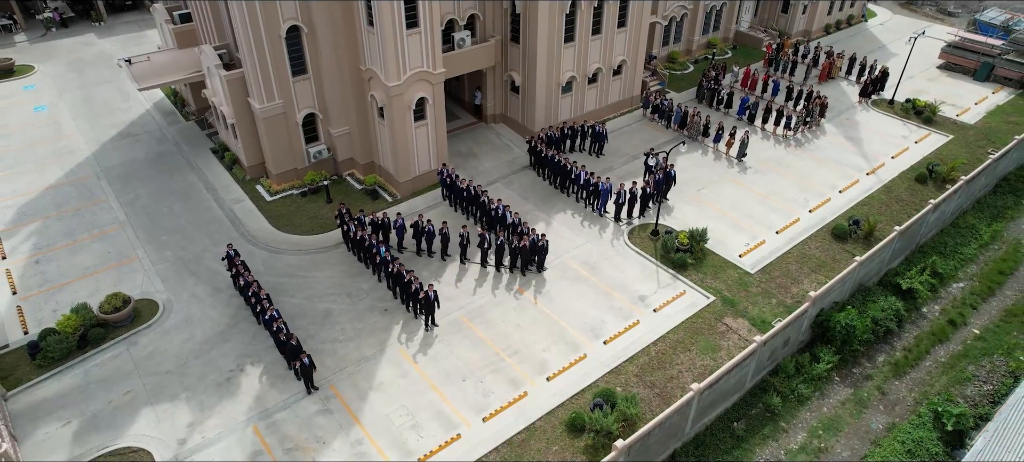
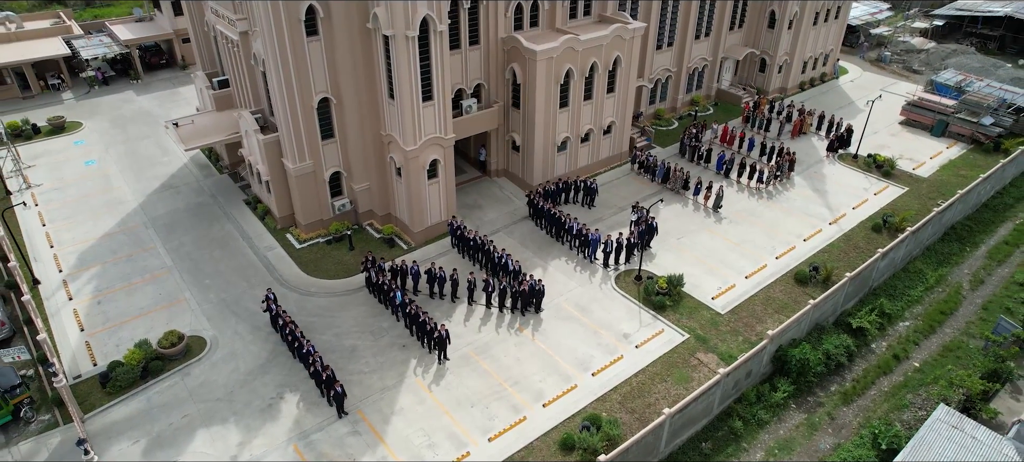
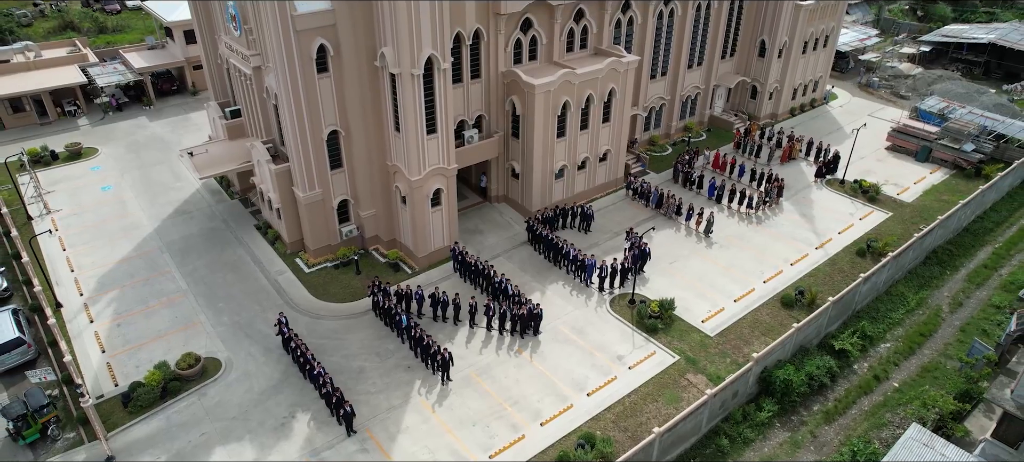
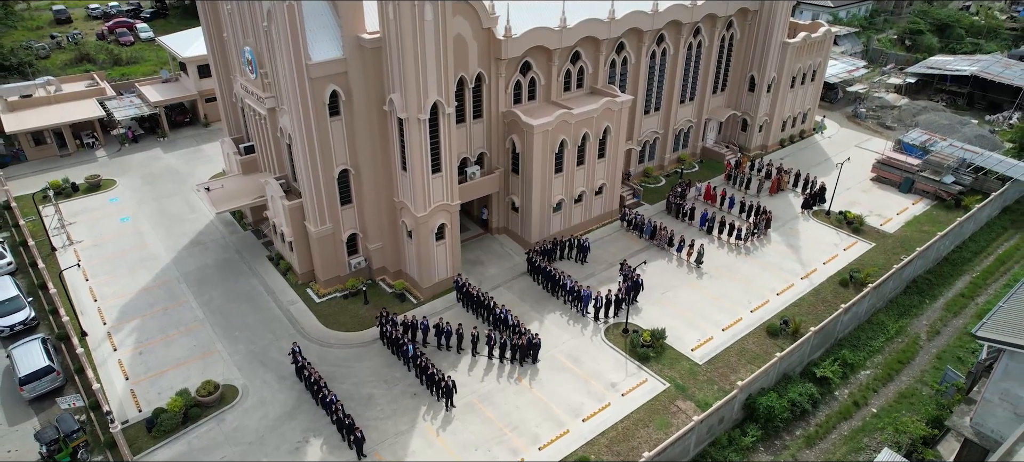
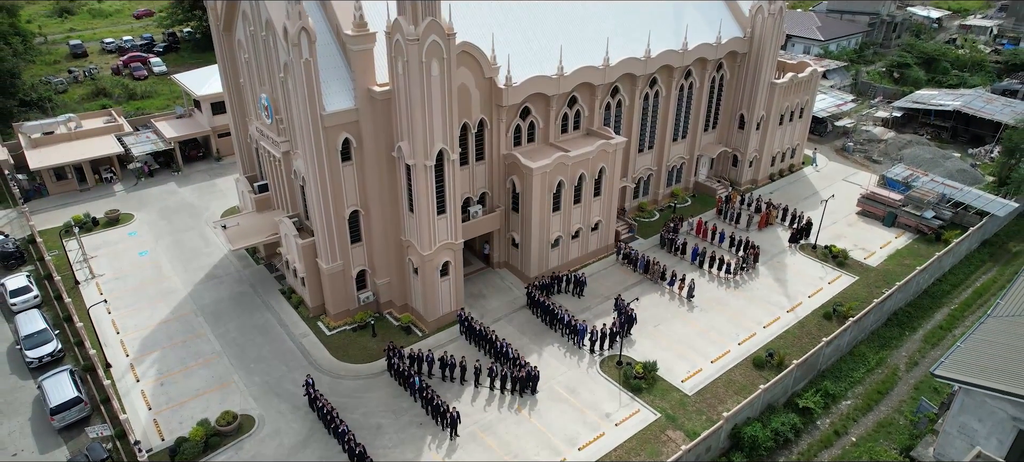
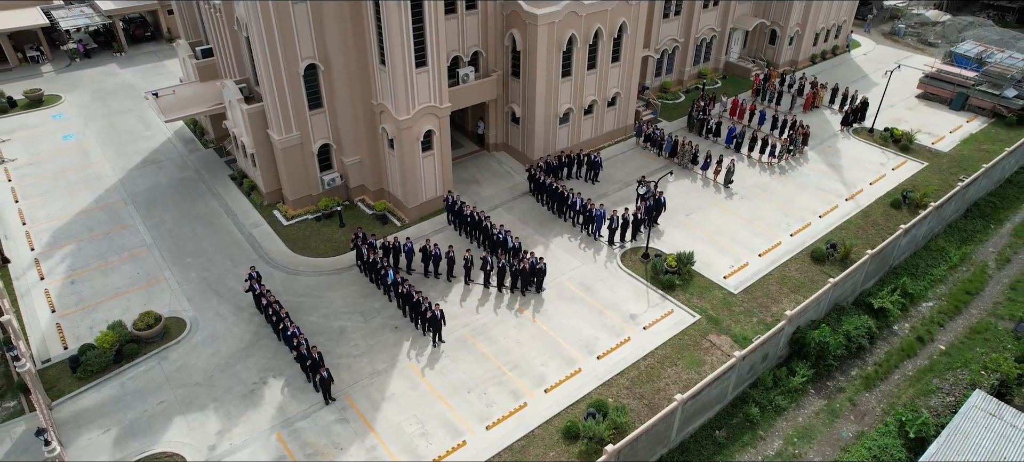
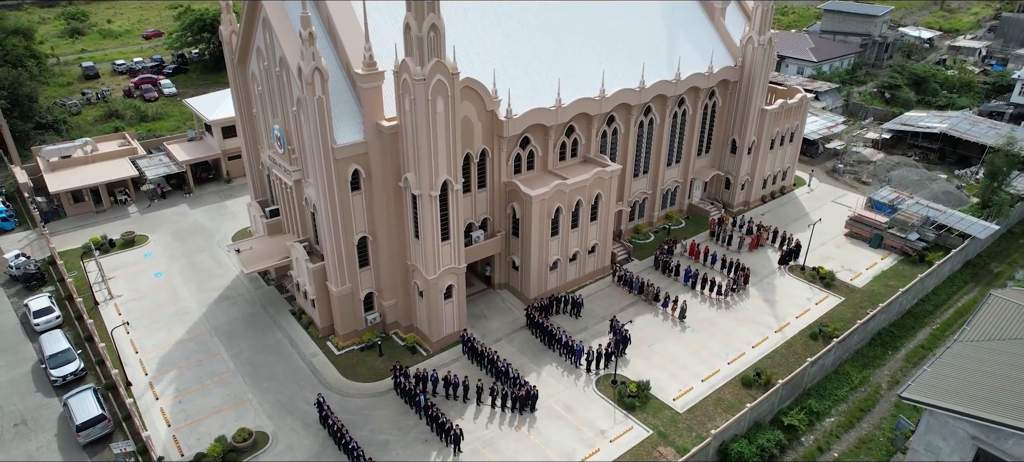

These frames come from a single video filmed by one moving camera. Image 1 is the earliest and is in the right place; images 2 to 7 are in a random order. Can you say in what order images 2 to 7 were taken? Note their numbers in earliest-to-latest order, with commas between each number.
6, 2, 3, 4, 5, 7
